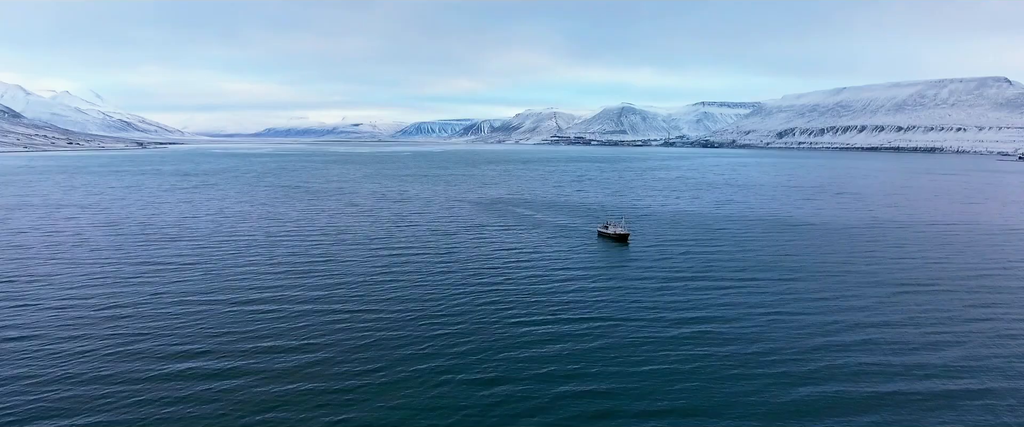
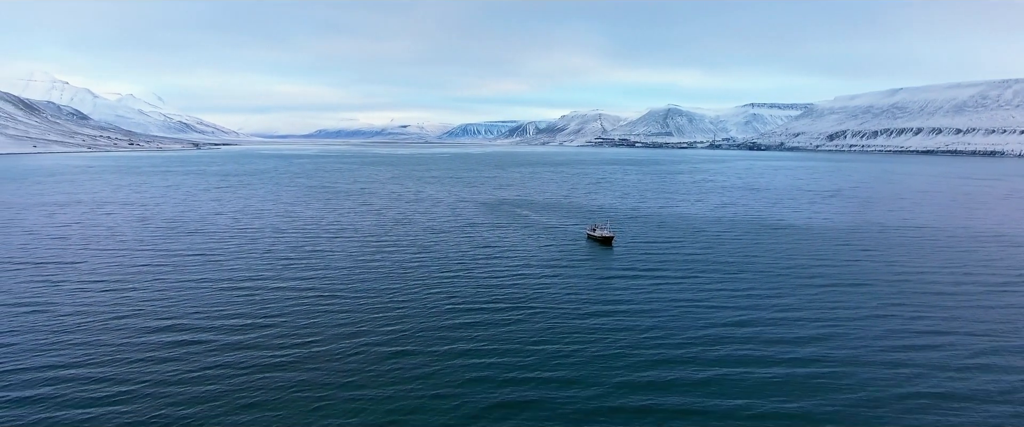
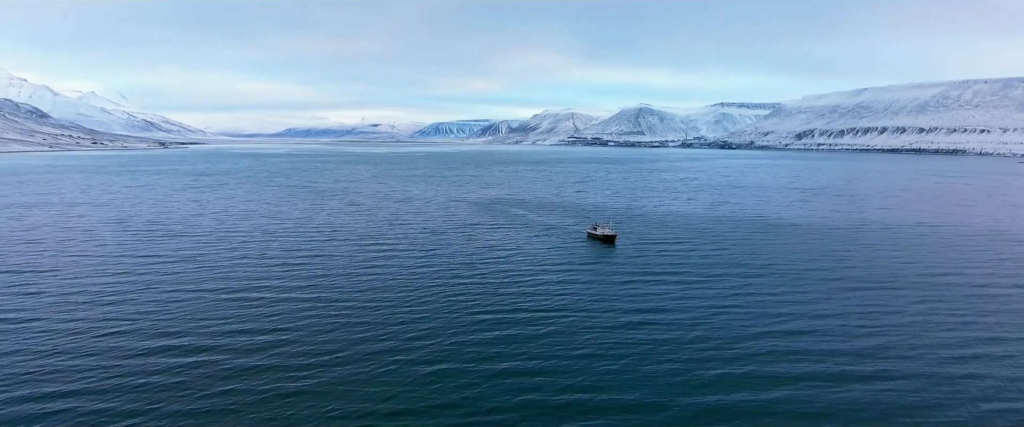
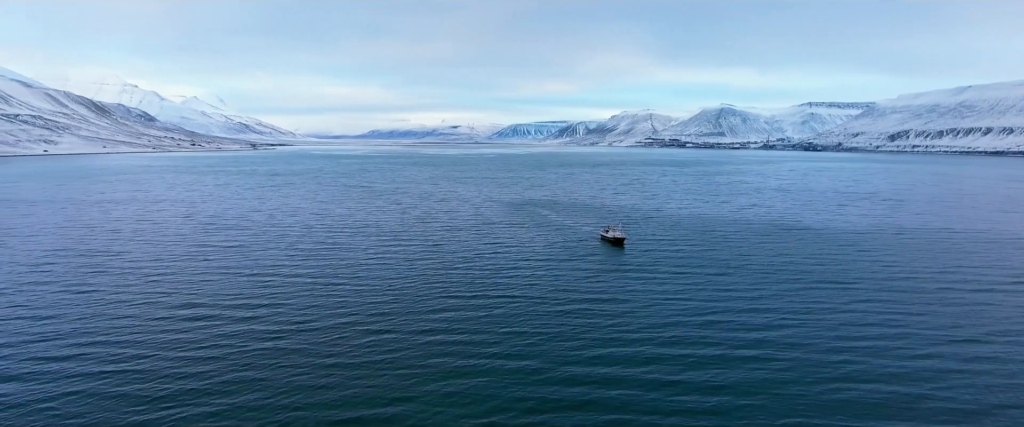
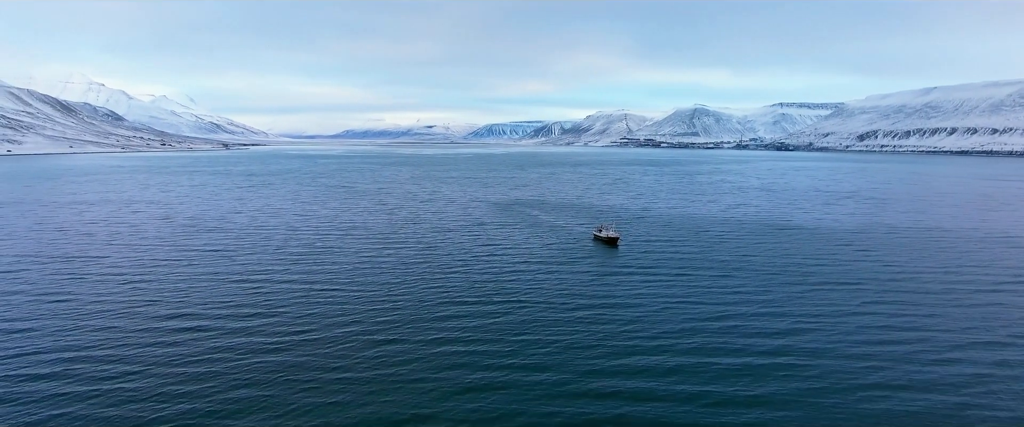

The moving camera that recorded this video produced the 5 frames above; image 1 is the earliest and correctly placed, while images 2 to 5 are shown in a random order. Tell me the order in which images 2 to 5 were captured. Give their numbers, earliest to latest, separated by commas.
3, 2, 5, 4
